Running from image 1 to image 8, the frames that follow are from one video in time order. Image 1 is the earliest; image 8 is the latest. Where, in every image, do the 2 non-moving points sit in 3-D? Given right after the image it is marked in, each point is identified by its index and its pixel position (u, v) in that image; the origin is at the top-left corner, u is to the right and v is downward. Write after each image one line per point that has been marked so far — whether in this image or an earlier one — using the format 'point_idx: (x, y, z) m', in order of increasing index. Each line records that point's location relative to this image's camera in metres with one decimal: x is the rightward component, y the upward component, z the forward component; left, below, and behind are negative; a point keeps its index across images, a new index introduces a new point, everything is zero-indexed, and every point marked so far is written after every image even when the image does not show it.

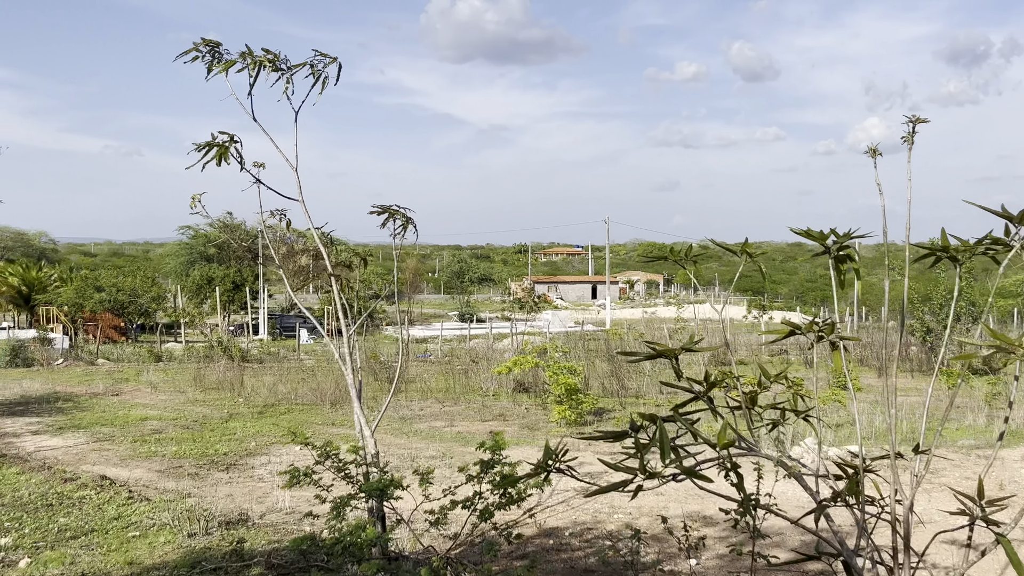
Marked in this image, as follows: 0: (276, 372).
0: (-4.1, -1.5, +17.3) m
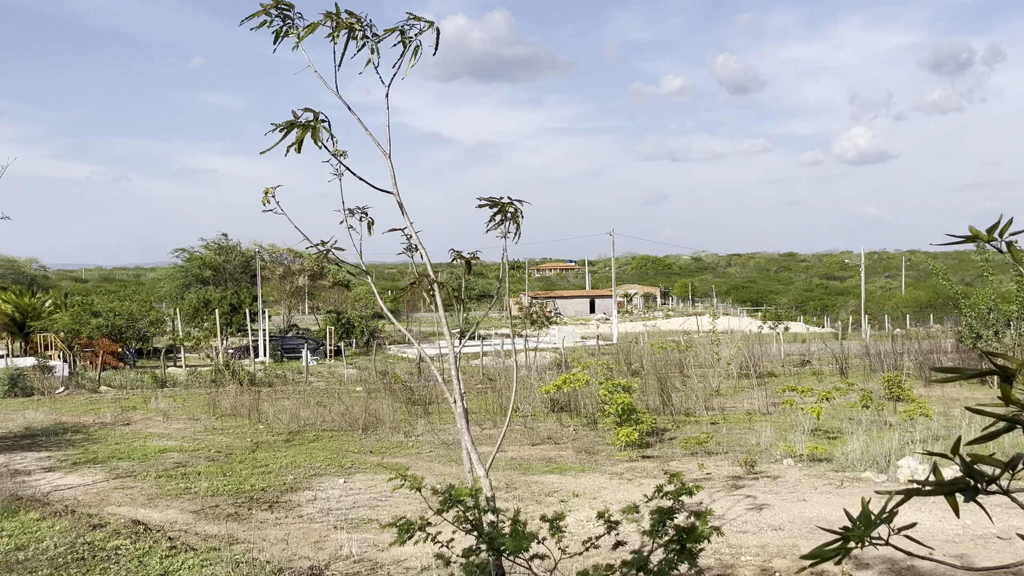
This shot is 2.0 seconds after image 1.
0: (-3.7, -1.8, +16.5) m
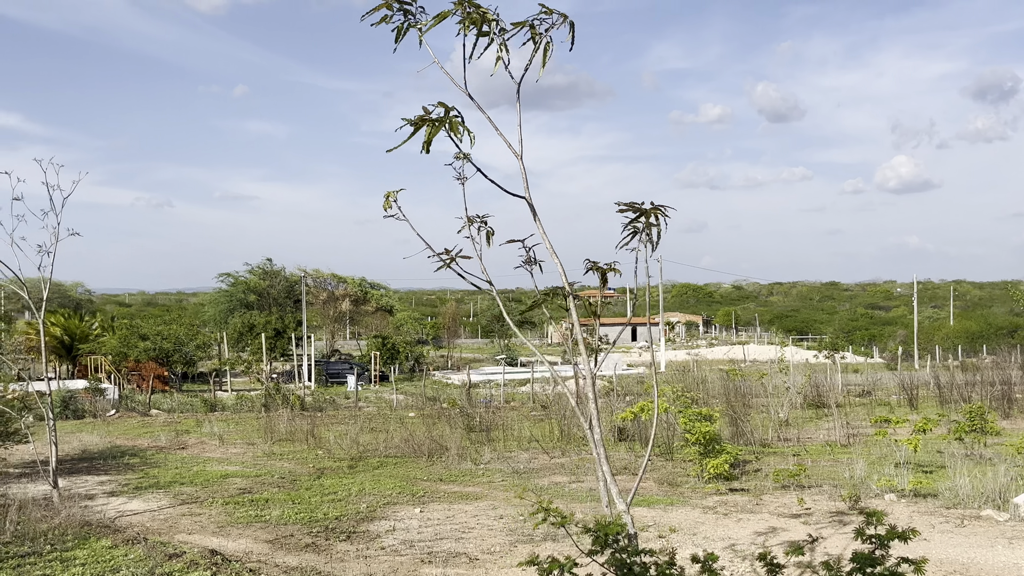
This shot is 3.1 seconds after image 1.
0: (-2.7, -2.2, +16.2) m
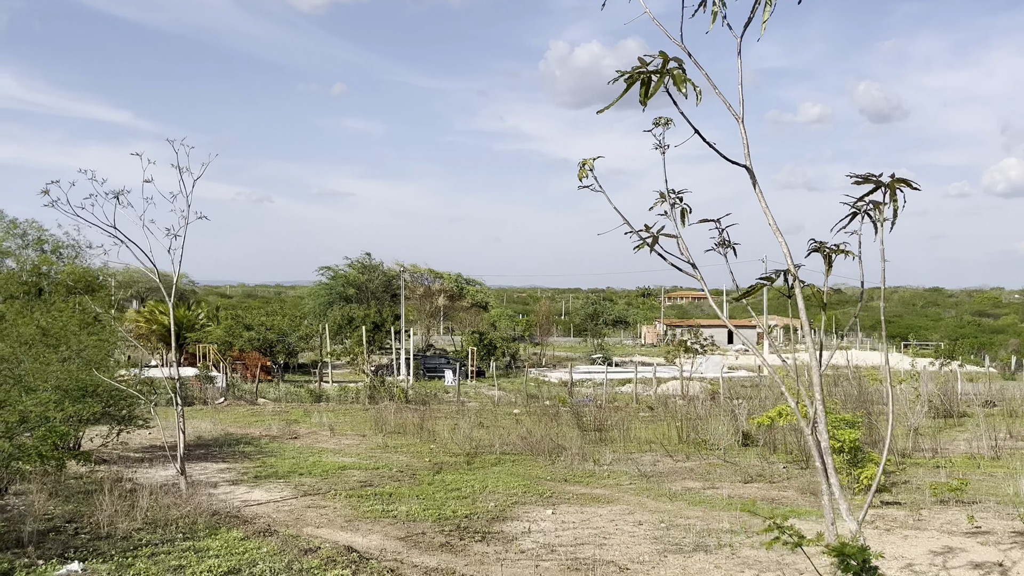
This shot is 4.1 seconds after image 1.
0: (-1.0, -2.1, +16.0) m
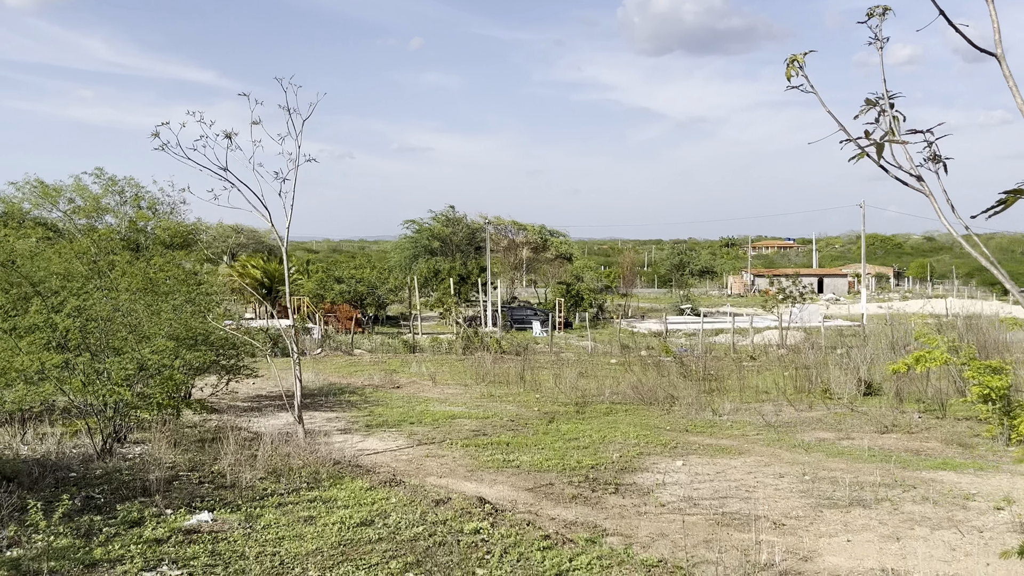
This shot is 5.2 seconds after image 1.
0: (+0.6, -1.2, +15.7) m
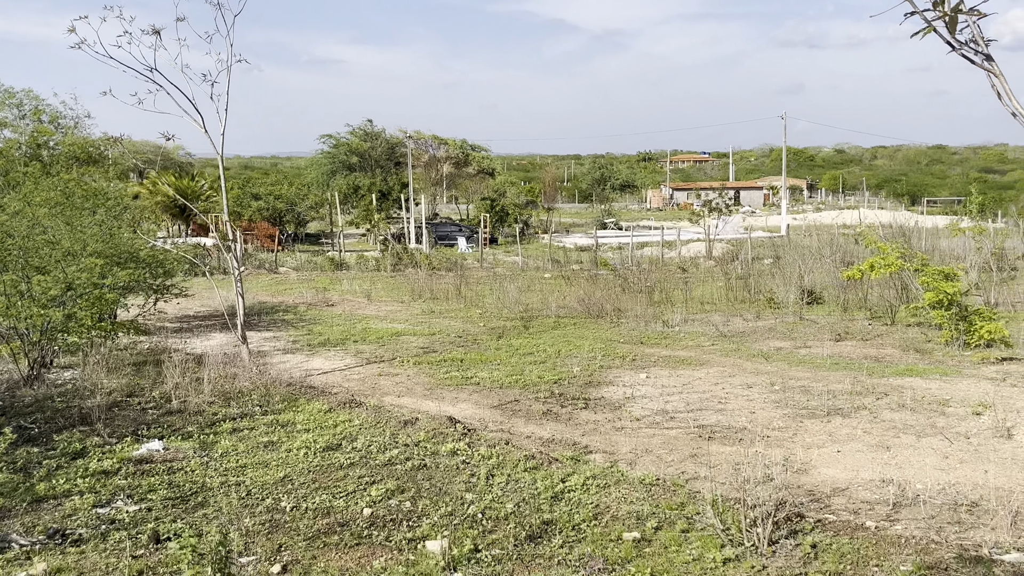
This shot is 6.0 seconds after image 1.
0: (-0.4, +0.1, +15.4) m
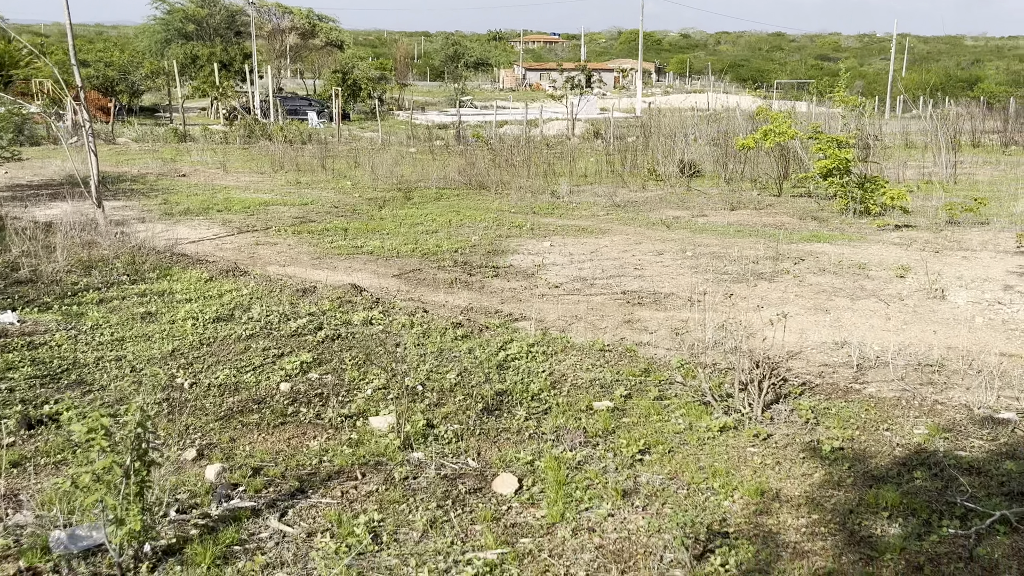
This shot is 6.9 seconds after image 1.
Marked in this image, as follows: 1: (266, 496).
0: (-2.4, +2.0, +14.6) m
1: (-0.5, -0.4, +2.2) m
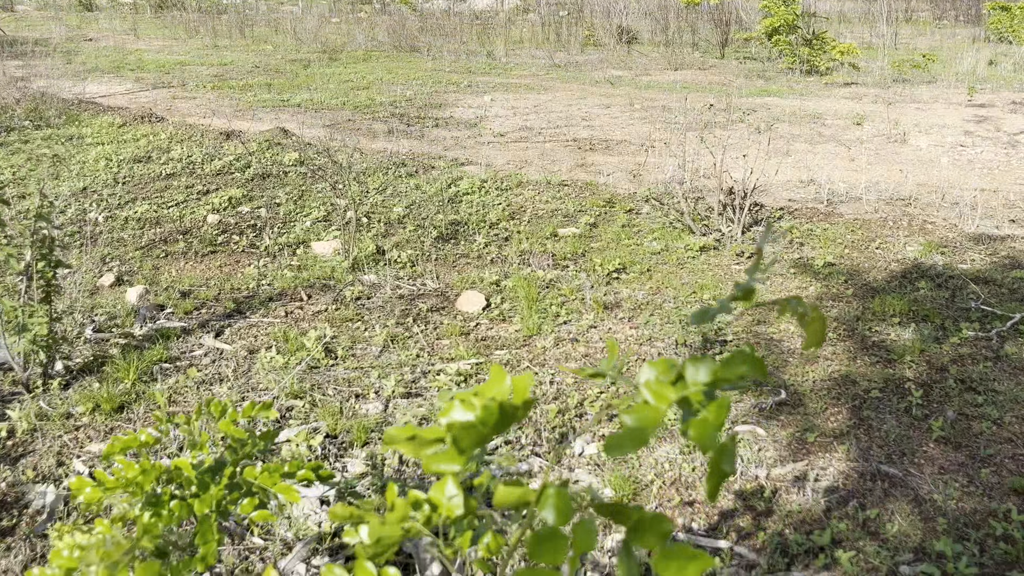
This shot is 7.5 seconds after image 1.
0: (-3.3, +3.7, +13.8) m
1: (-0.6, -0.1, +1.9) m
